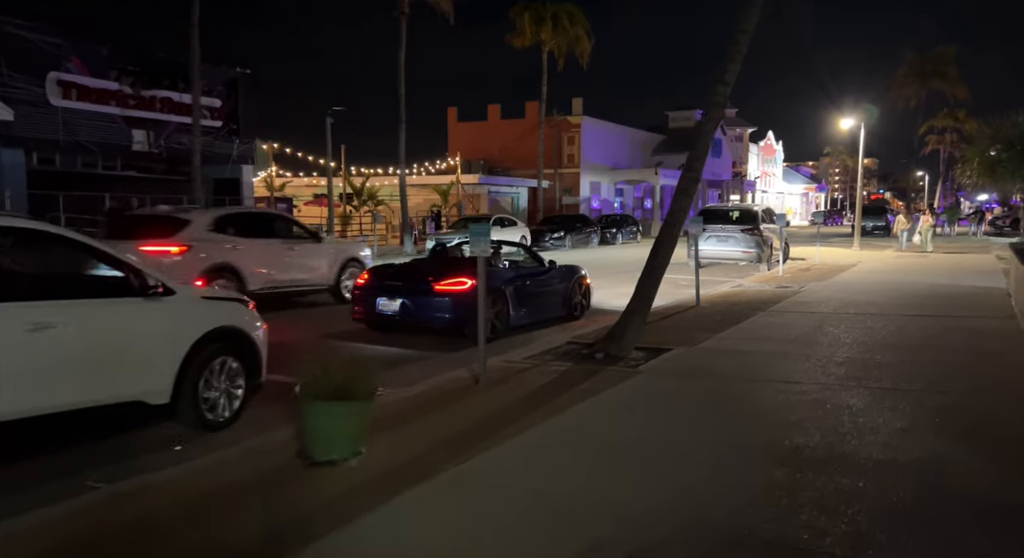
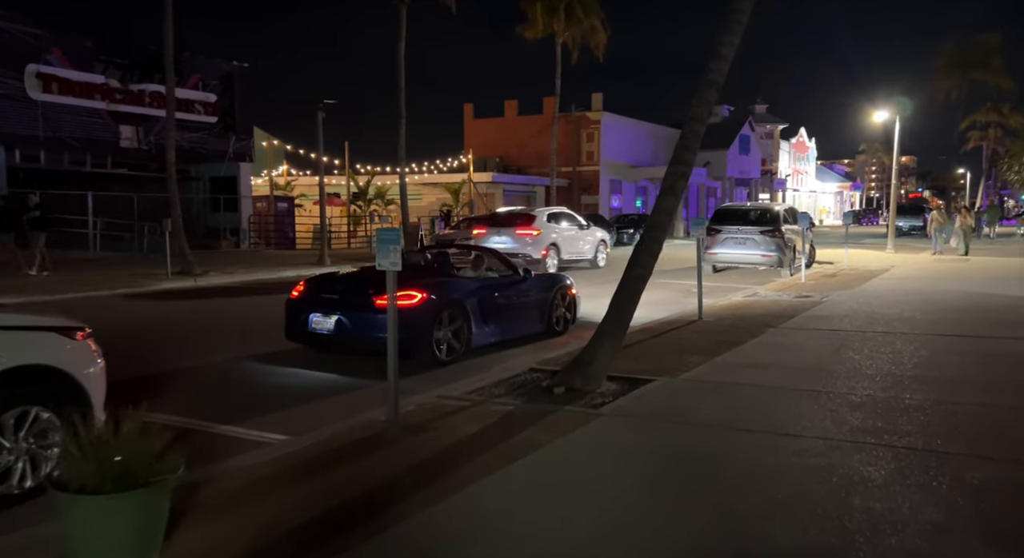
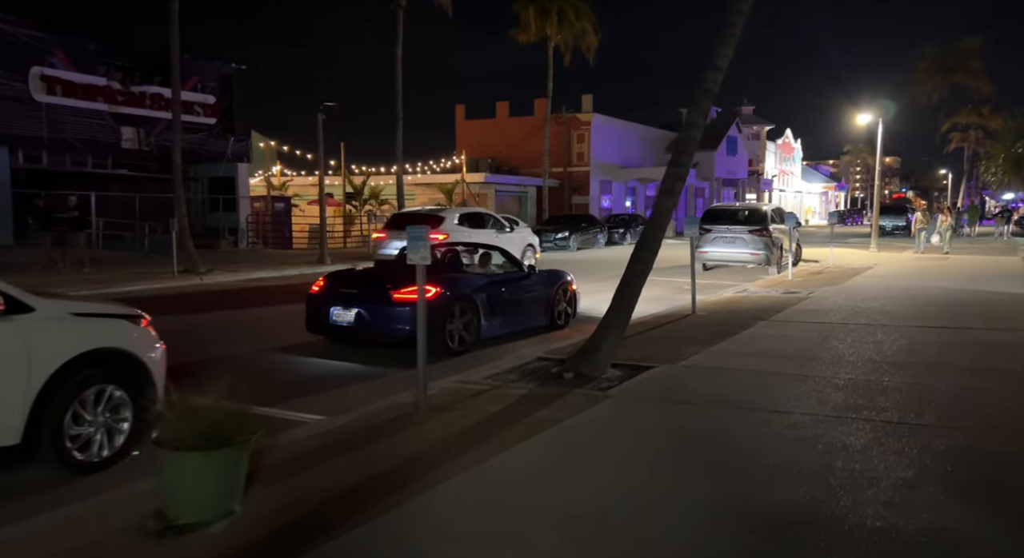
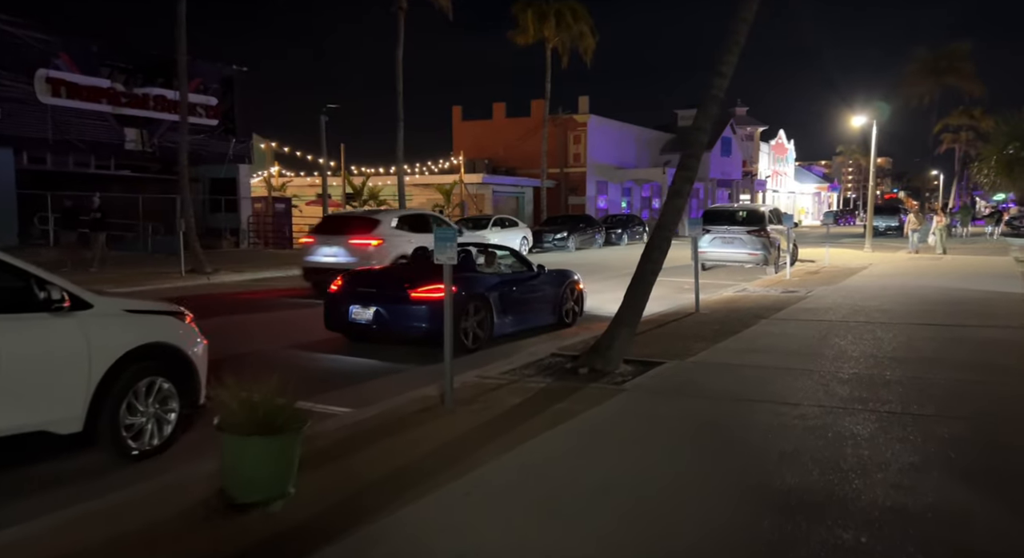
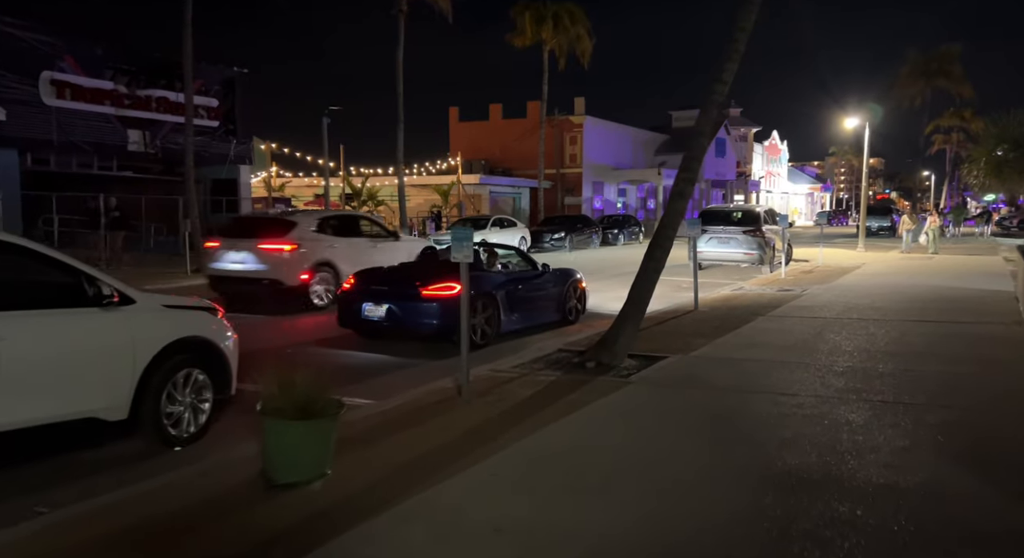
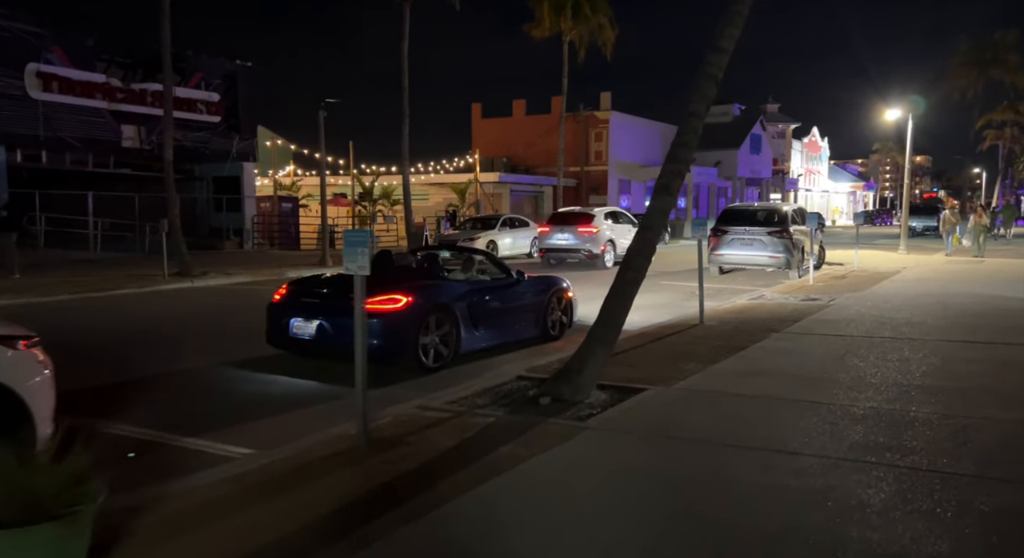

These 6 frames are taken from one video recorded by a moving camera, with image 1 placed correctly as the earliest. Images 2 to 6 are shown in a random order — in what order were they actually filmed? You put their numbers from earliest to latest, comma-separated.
5, 4, 3, 2, 6
